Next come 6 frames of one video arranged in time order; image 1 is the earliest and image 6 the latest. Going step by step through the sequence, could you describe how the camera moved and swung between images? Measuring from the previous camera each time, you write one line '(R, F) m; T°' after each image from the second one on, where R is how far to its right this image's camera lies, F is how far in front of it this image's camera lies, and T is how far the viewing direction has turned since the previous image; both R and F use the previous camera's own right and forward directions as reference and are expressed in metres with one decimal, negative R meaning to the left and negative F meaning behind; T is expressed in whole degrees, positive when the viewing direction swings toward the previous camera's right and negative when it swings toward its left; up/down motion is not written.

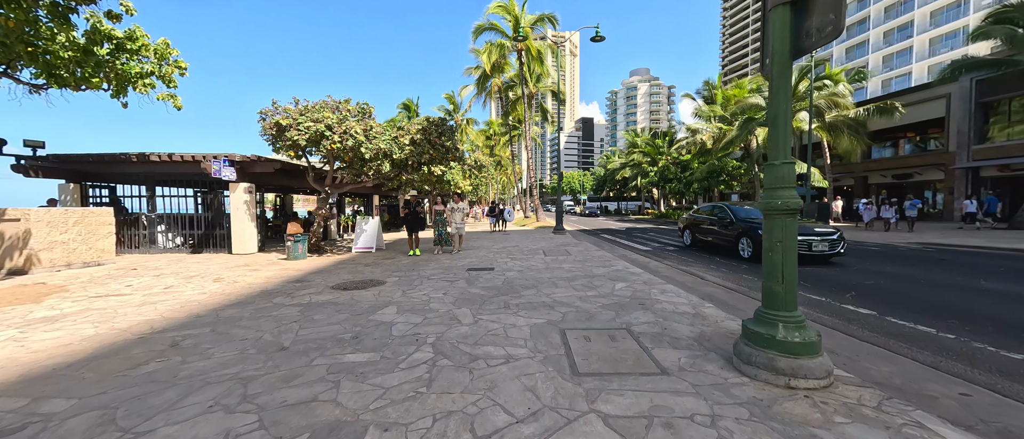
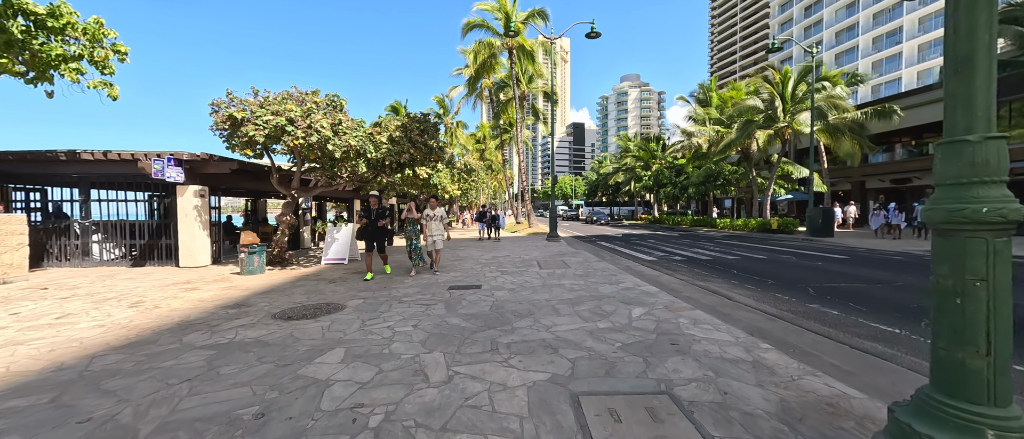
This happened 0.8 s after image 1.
(0.0, +1.3) m; +1°
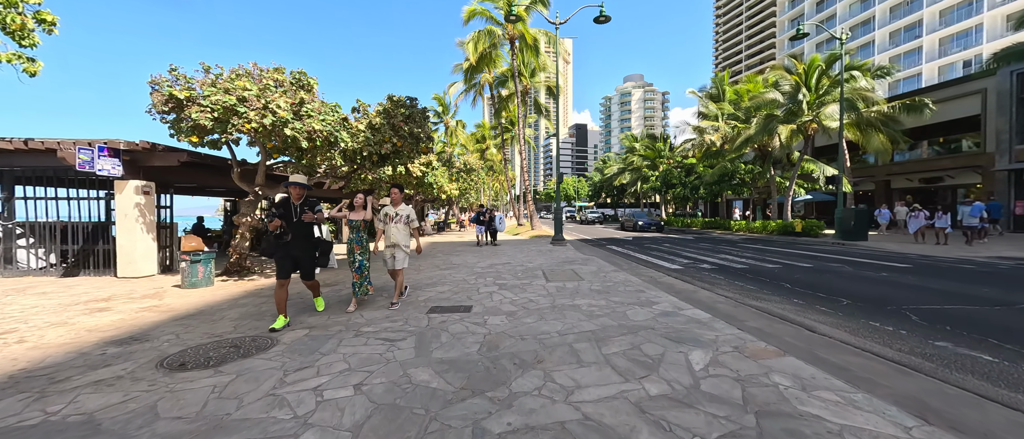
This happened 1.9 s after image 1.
(0.0, +1.6) m; 0°
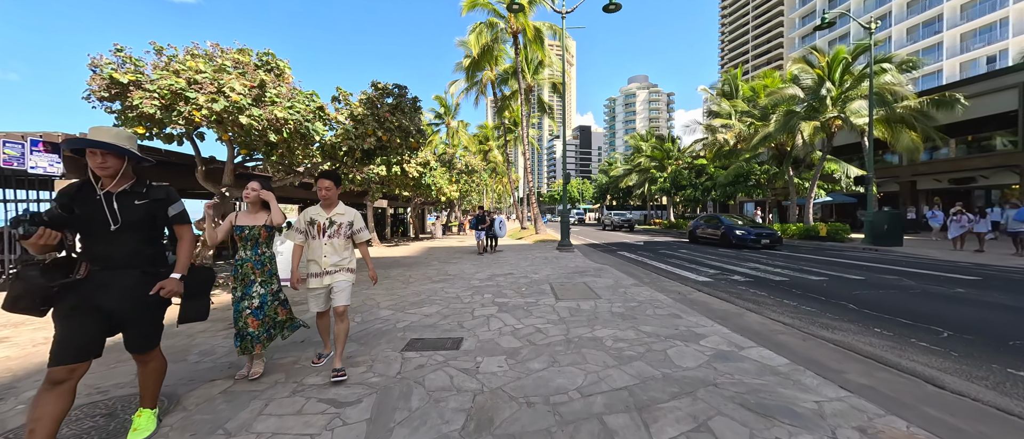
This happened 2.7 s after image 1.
(0.0, +1.2) m; -1°
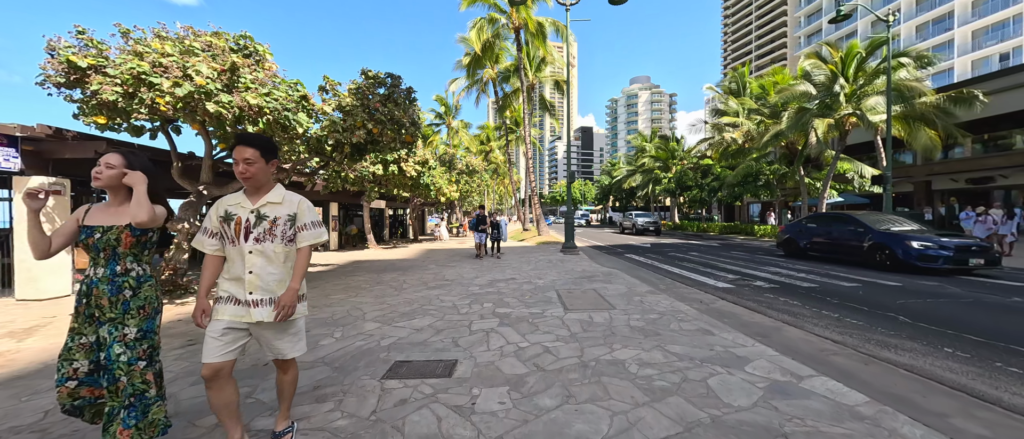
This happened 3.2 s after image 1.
(0.0, +0.7) m; 0°
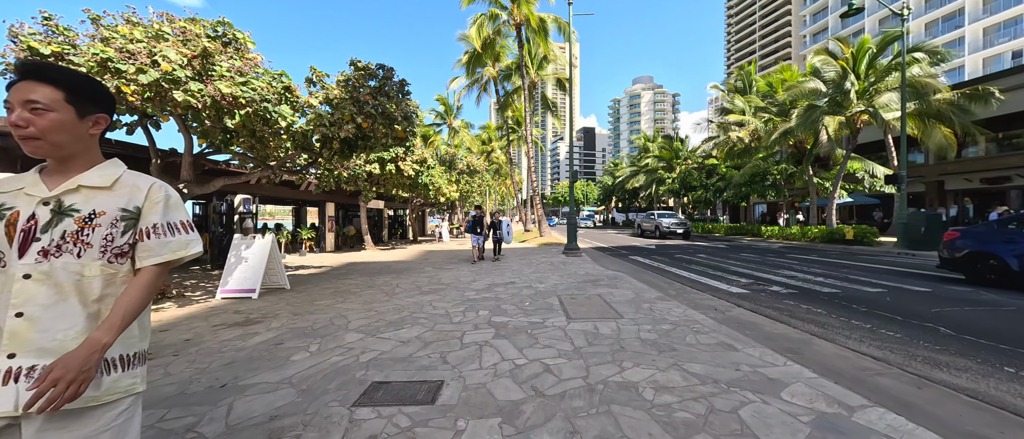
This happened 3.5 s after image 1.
(+0.1, +0.5) m; 0°
